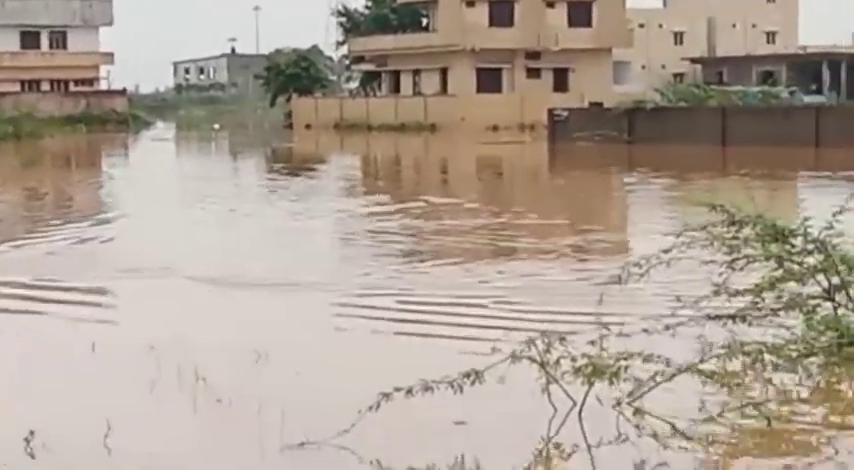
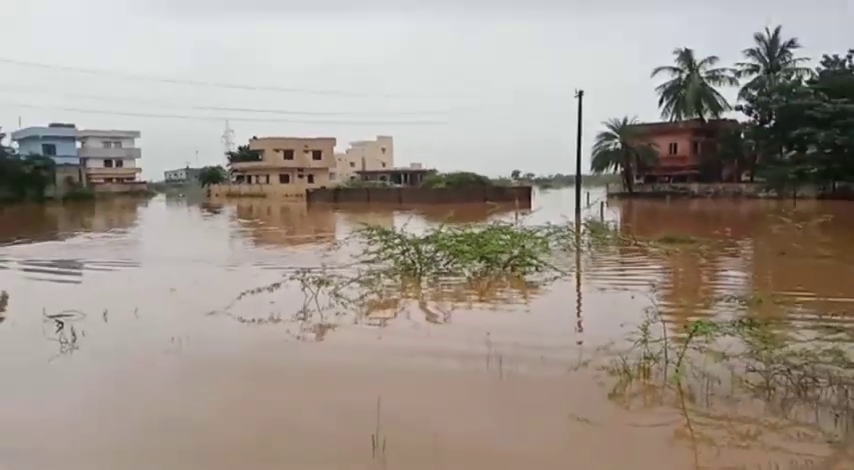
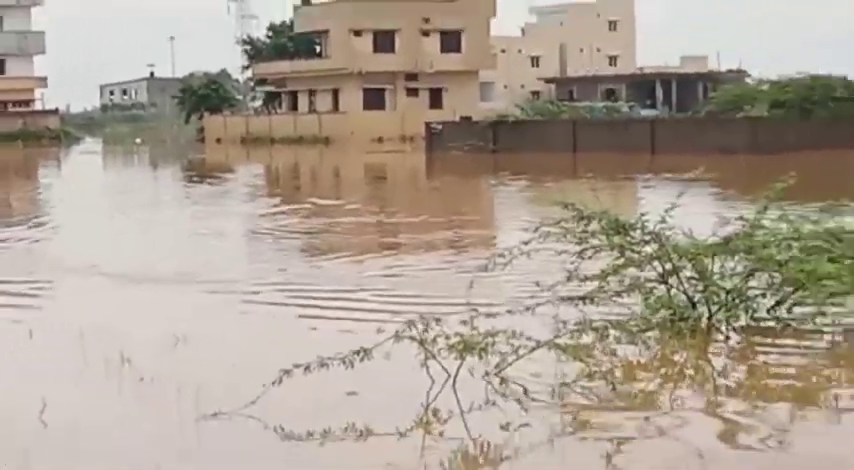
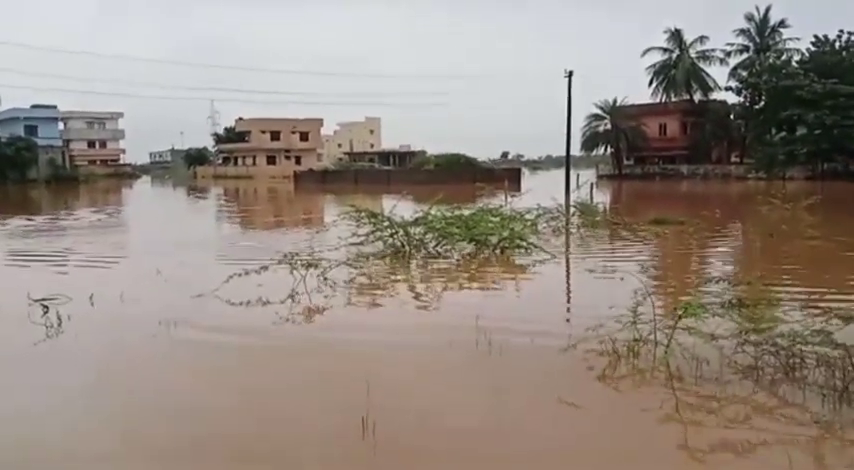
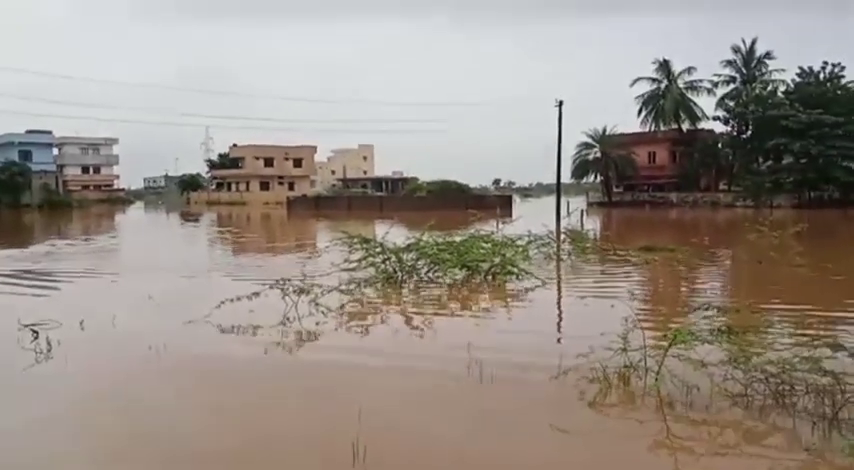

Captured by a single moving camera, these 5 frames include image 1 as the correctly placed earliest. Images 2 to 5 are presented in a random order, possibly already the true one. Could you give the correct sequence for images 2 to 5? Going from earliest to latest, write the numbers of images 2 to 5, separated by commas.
3, 2, 5, 4
